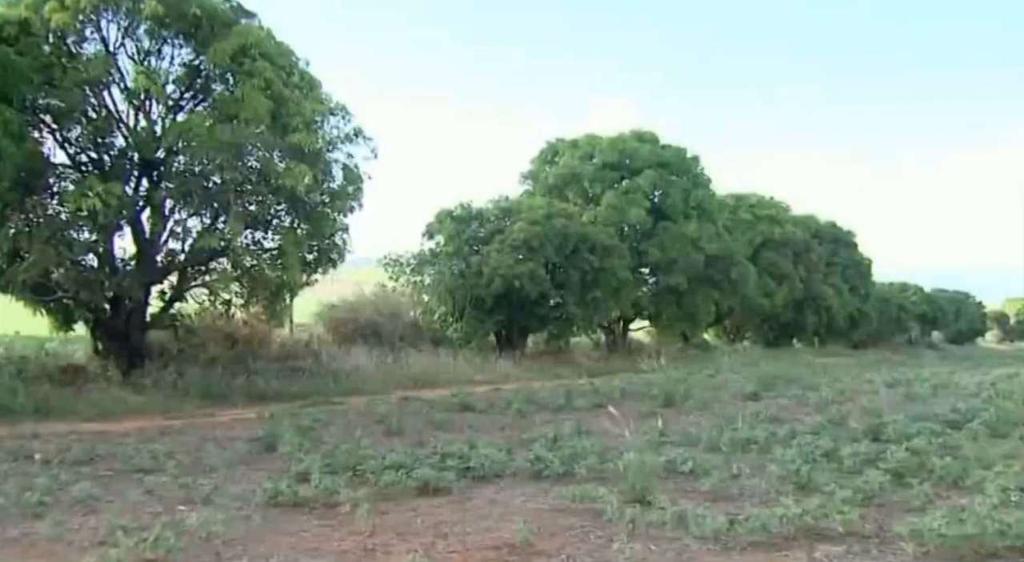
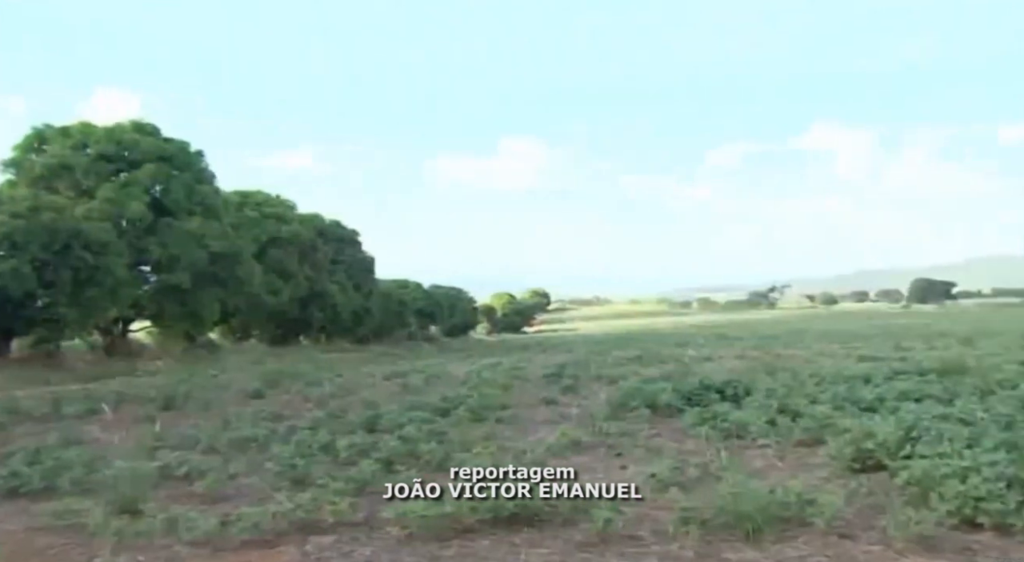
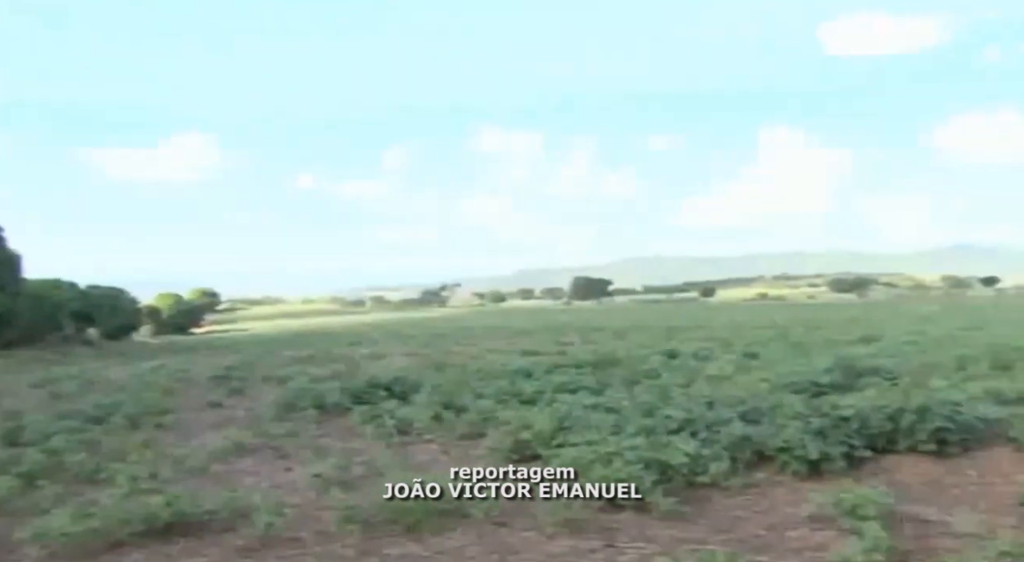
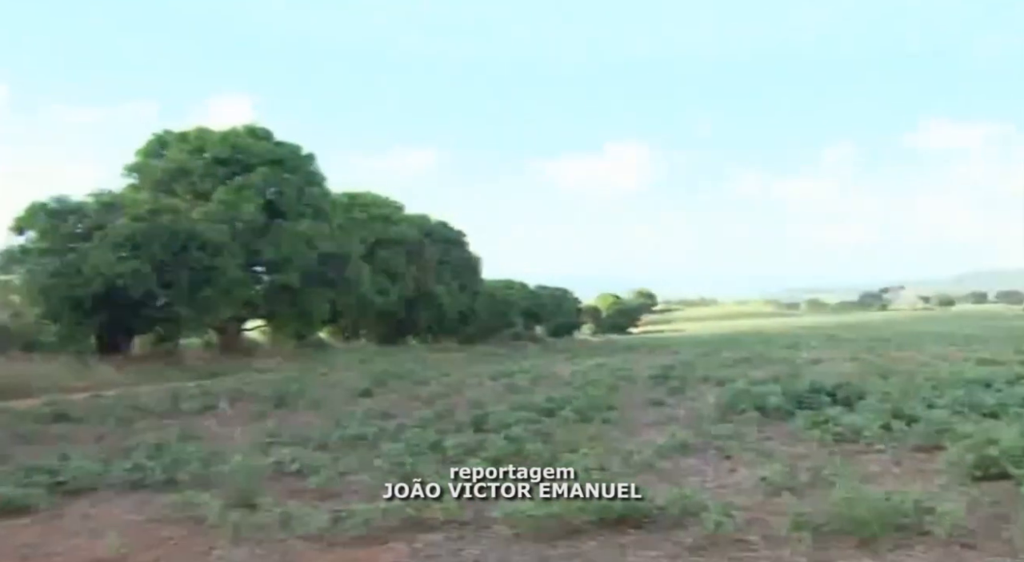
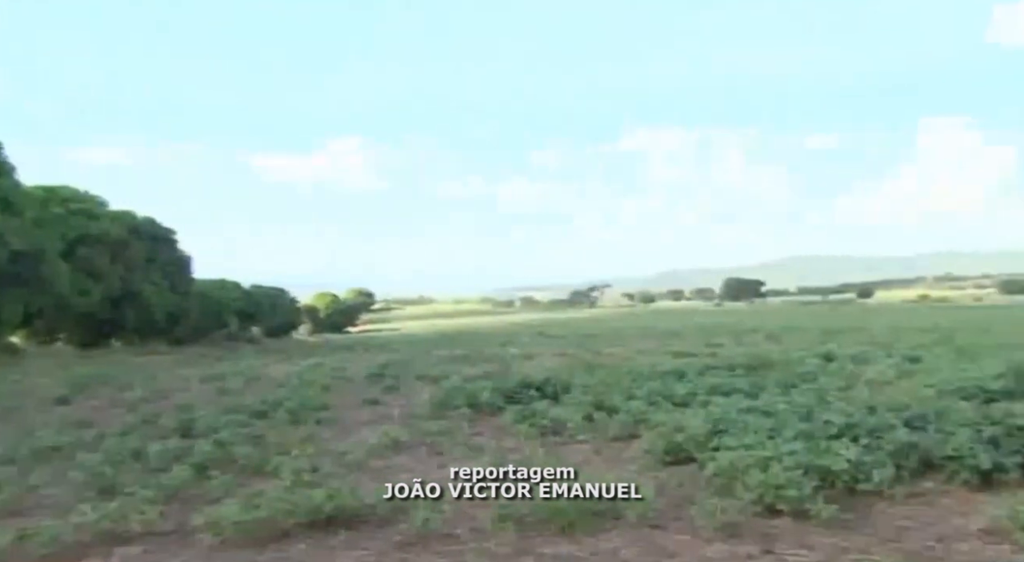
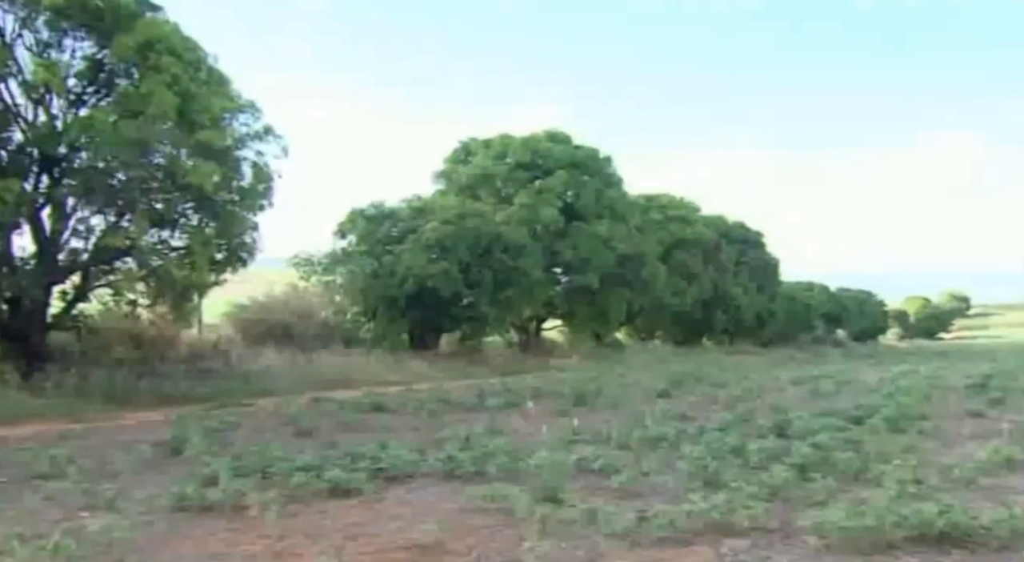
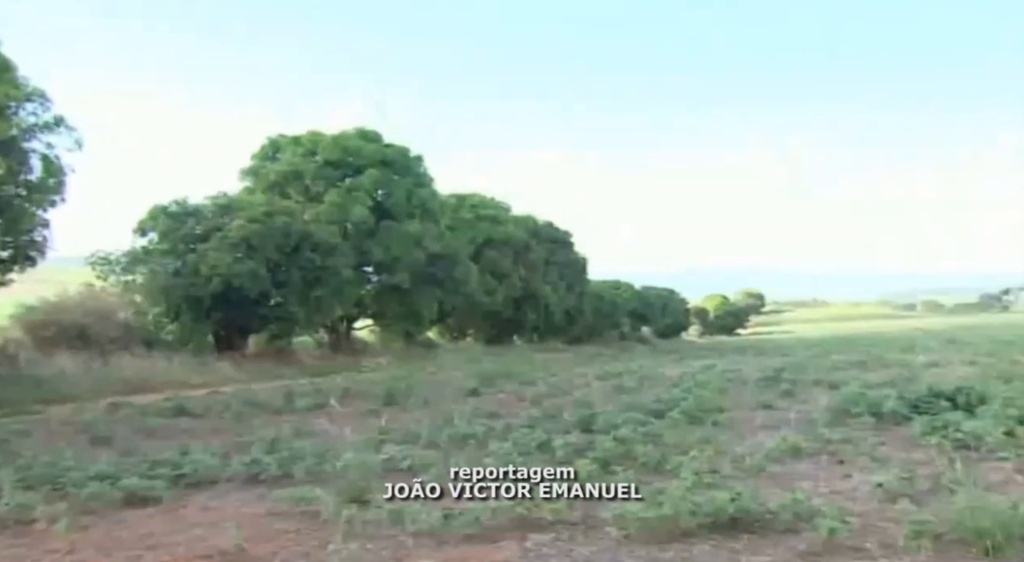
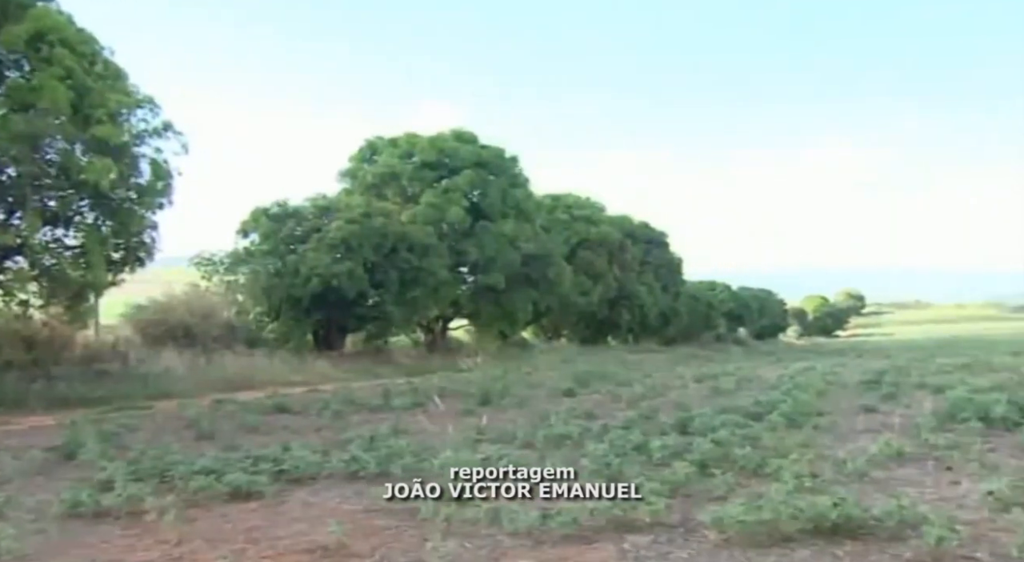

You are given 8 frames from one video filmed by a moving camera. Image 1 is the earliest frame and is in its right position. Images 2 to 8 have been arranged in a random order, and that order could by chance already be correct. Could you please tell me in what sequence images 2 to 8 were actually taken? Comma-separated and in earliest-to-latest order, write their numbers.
6, 8, 7, 4, 2, 5, 3
